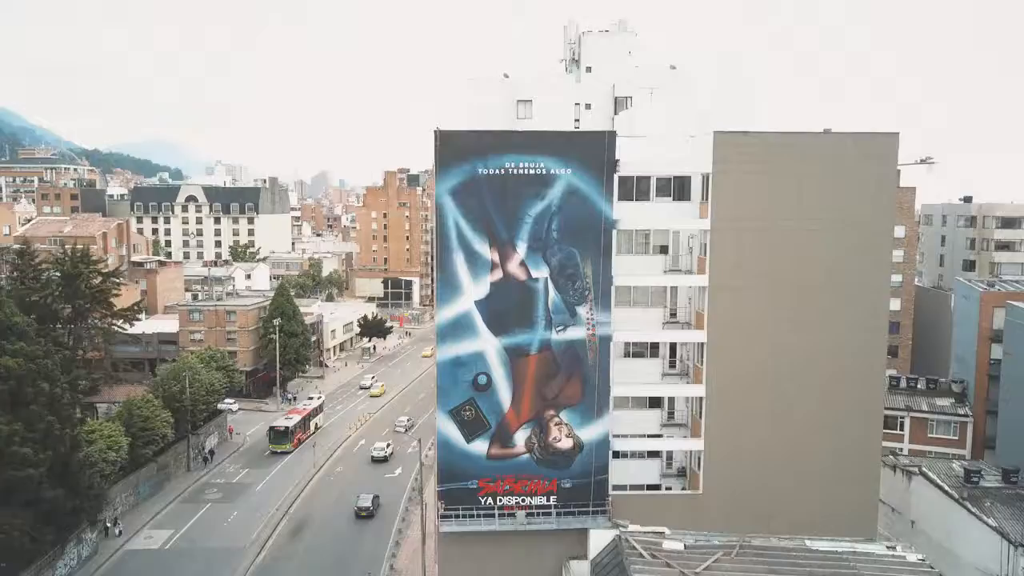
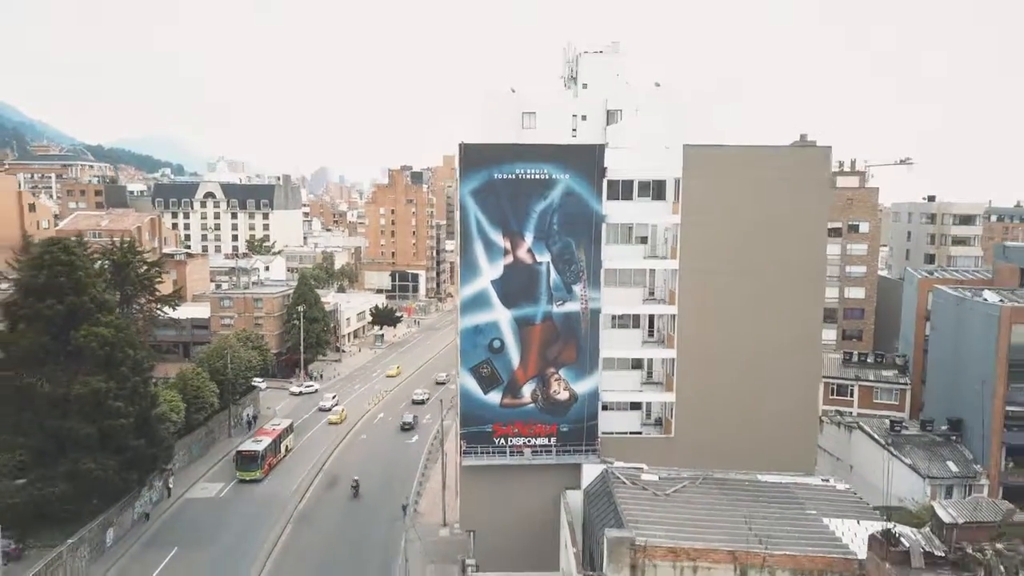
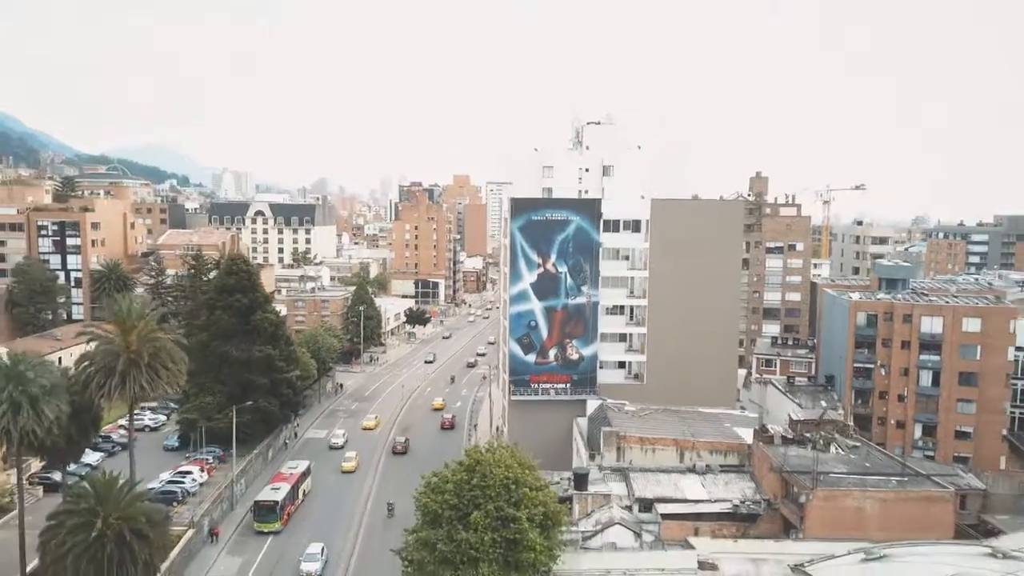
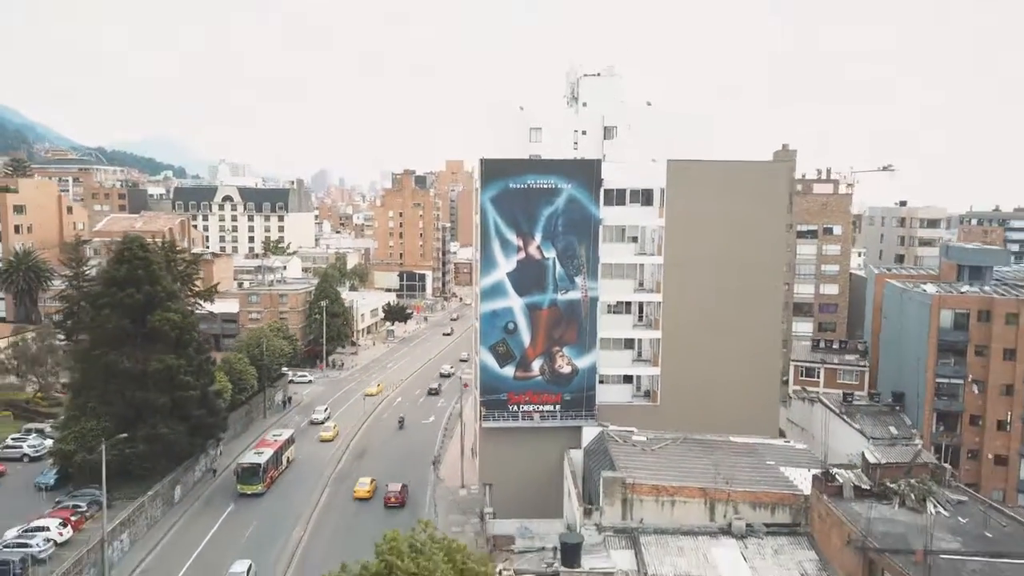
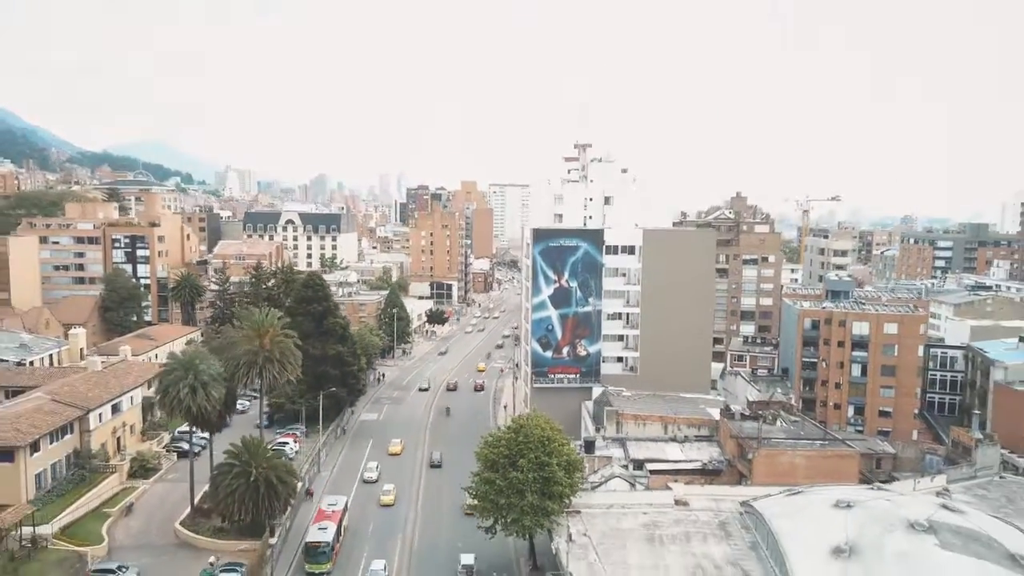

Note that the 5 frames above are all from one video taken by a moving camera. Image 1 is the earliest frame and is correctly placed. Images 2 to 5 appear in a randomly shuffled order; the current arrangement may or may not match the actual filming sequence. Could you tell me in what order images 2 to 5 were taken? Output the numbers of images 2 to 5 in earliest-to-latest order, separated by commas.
2, 4, 3, 5
